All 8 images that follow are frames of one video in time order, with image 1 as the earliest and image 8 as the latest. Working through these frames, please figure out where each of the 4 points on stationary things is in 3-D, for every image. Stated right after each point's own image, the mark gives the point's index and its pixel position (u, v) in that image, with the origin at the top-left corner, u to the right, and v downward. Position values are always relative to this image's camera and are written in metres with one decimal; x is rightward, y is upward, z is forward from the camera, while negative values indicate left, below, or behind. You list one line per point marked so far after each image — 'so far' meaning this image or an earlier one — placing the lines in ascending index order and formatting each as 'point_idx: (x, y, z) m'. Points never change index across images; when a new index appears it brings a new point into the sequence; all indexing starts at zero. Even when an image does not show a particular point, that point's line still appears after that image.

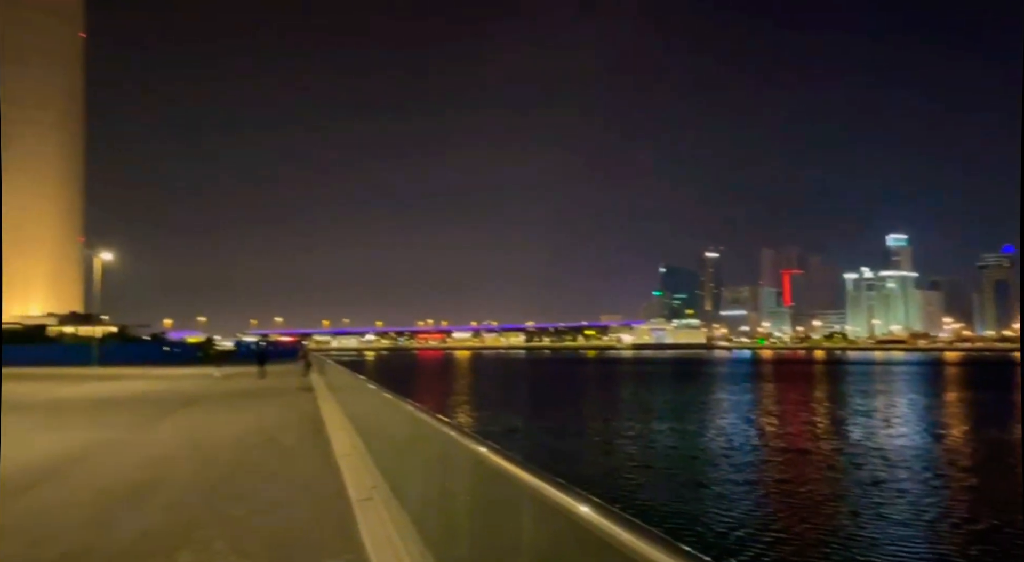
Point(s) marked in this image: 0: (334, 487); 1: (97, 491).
0: (-3.0, -3.3, +13.0) m
1: (-7.2, -3.5, +13.7) m
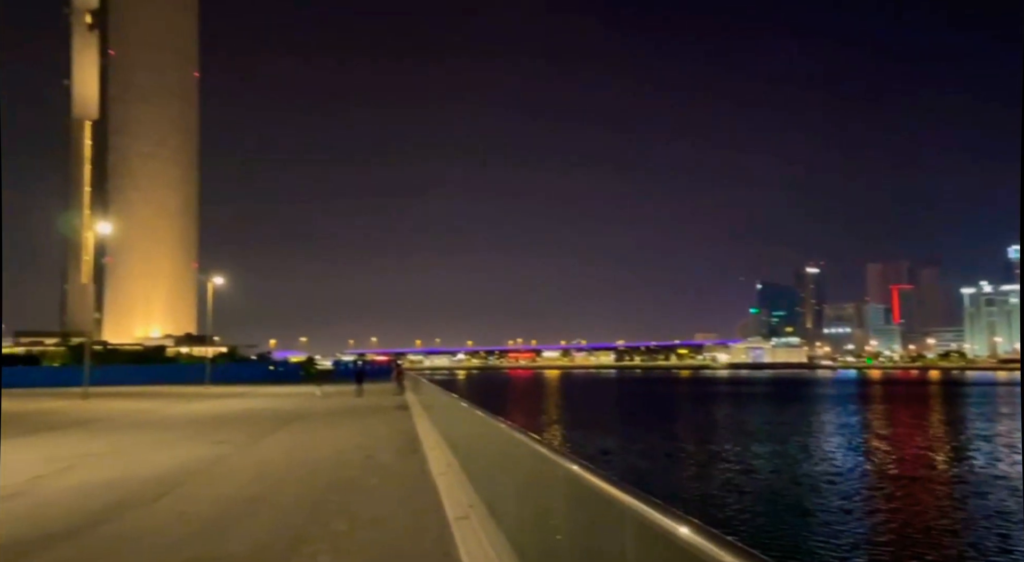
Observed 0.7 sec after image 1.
0: (-1.4, -3.7, +13.5) m
1: (-5.5, -4.0, +14.7) m
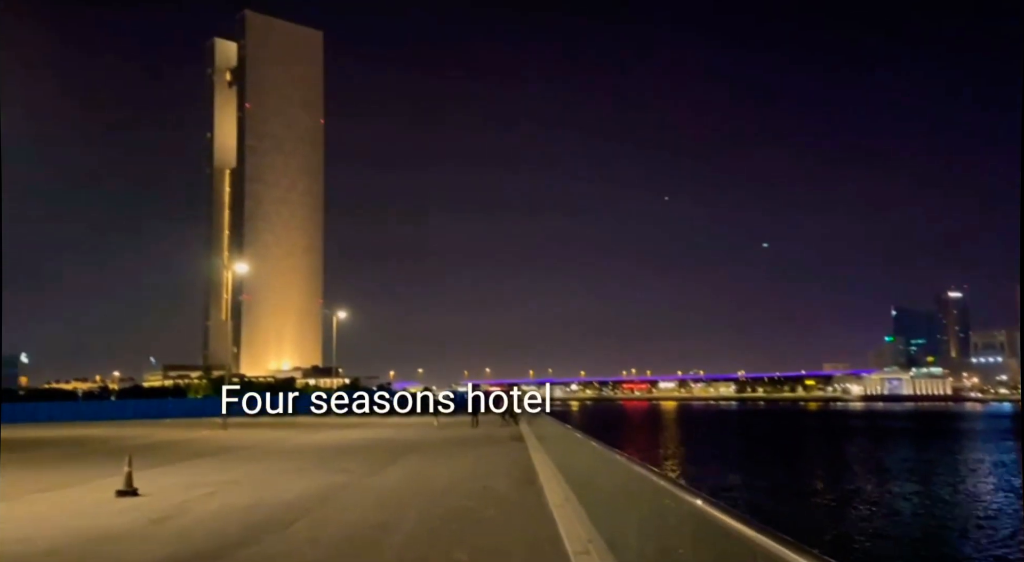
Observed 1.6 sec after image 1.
0: (+0.6, -4.3, +13.8) m
1: (-3.3, -4.7, +15.6) m
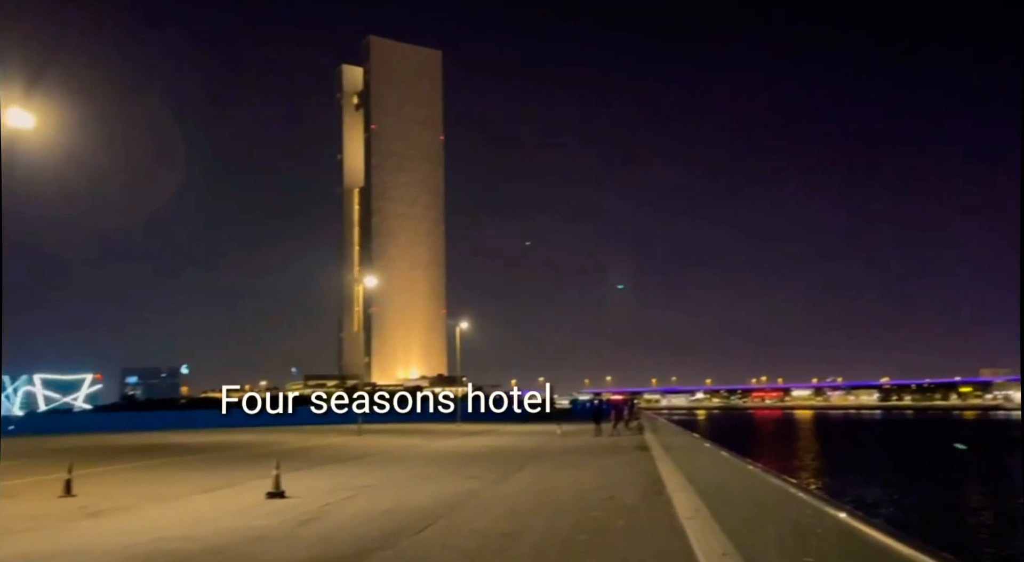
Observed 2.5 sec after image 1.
0: (+2.9, -4.5, +13.9) m
1: (-0.7, -5.0, +16.1) m
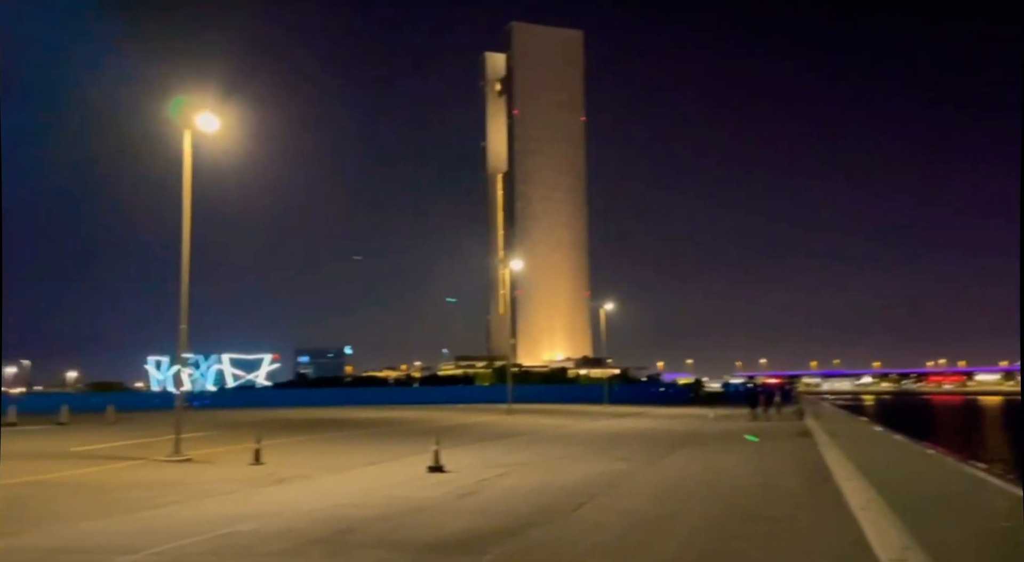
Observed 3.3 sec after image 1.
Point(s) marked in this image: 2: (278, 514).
0: (+5.6, -4.1, +13.5) m
1: (+2.4, -4.6, +16.3) m
2: (-4.4, -4.3, +15.1) m
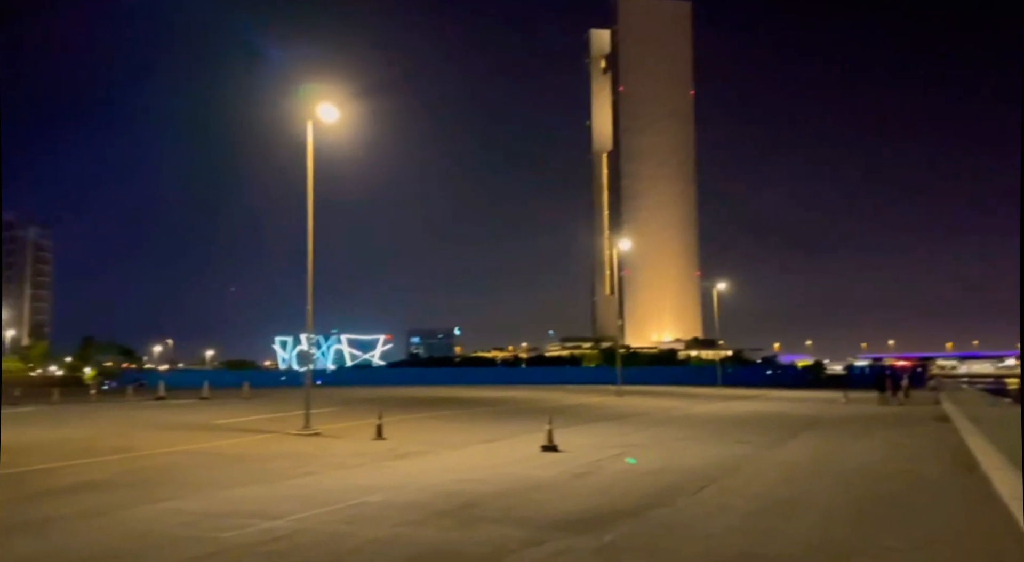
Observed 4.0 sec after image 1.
0: (+7.6, -3.7, +12.7) m
1: (+4.8, -4.2, +15.9) m
2: (-2.1, -3.9, +15.6) m
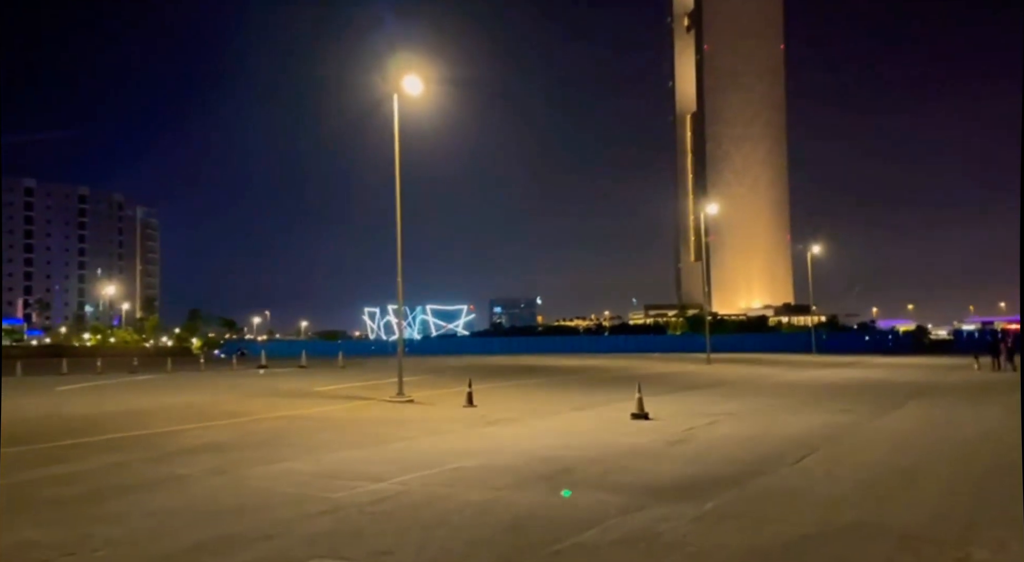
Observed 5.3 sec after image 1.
0: (+9.1, -3.1, +11.8) m
1: (+6.6, -3.4, +15.4) m
2: (-0.3, -3.3, +15.7) m
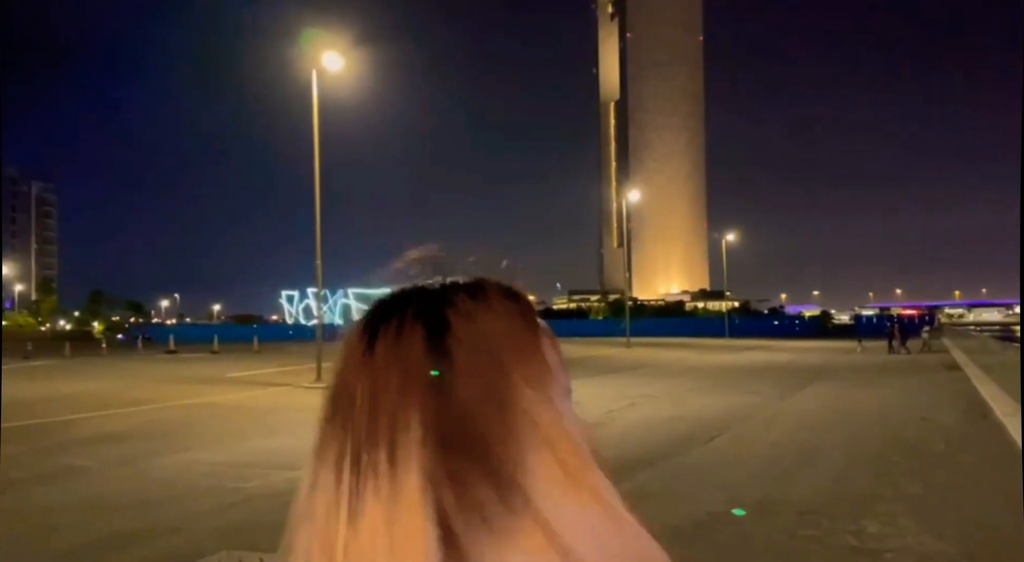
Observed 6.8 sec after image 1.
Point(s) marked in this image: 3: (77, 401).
0: (+7.8, -2.9, +12.6) m
1: (+5.1, -3.2, +15.9) m
2: (-1.8, -3.0, +15.6) m
3: (-10.0, -2.8, +18.8) m
